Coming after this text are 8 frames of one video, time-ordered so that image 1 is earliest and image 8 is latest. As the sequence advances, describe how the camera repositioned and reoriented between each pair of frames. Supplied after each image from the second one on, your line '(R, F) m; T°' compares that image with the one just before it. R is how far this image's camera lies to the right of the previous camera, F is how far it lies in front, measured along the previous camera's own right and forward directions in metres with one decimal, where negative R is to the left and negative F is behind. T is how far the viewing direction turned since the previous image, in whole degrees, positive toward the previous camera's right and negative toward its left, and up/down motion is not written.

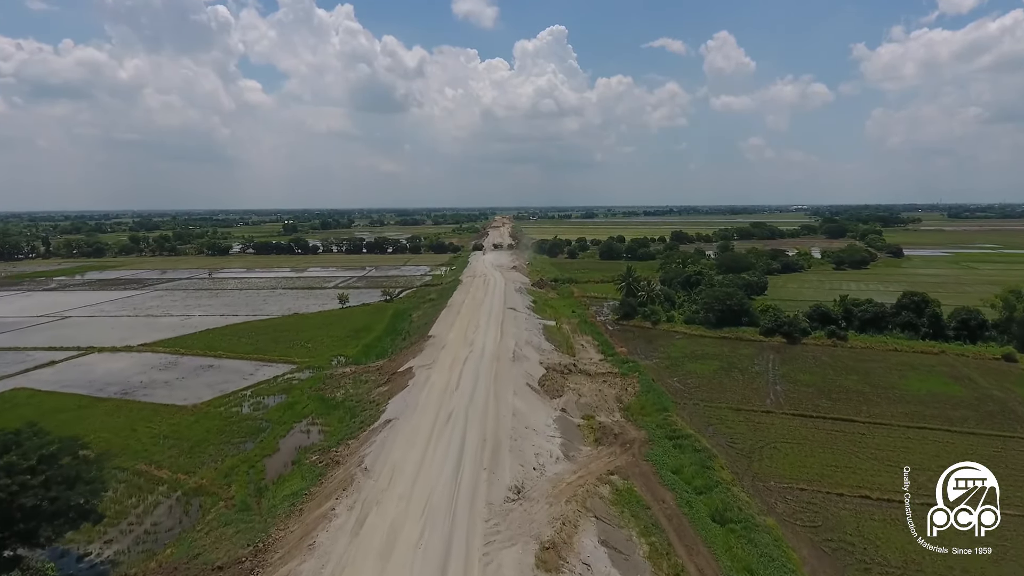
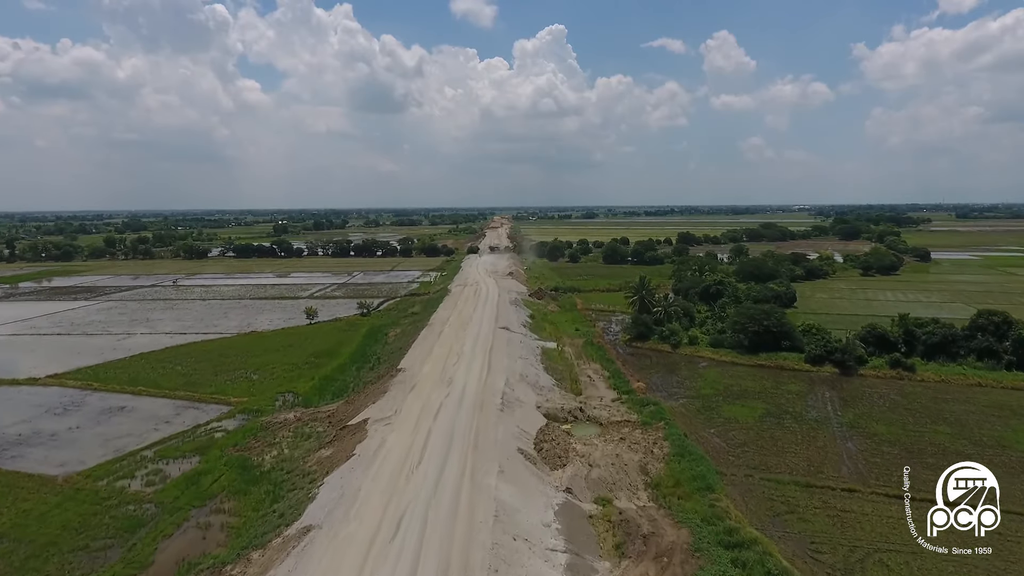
(+0.3, +6.1) m; 0°
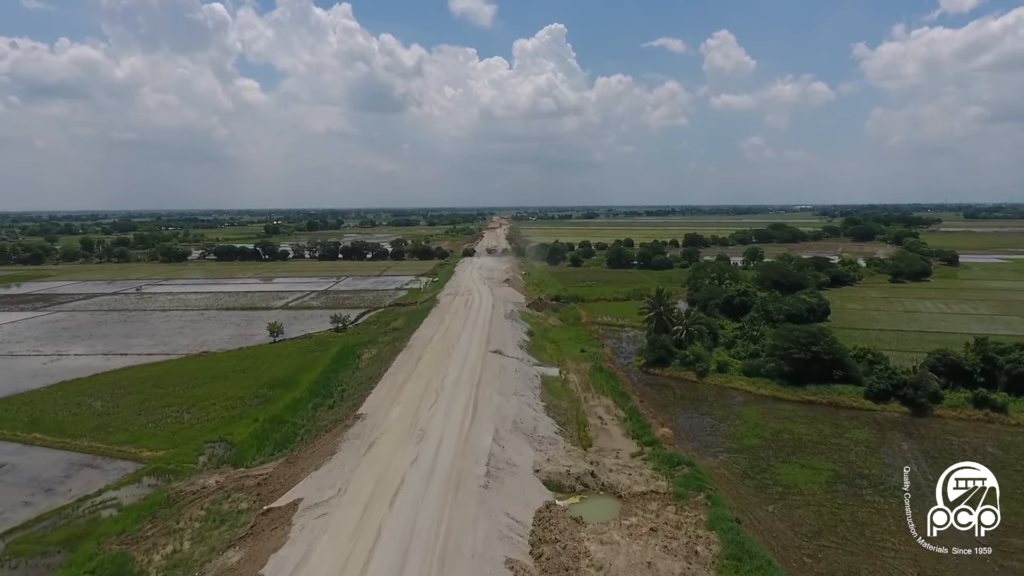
(+0.2, +5.3) m; 0°
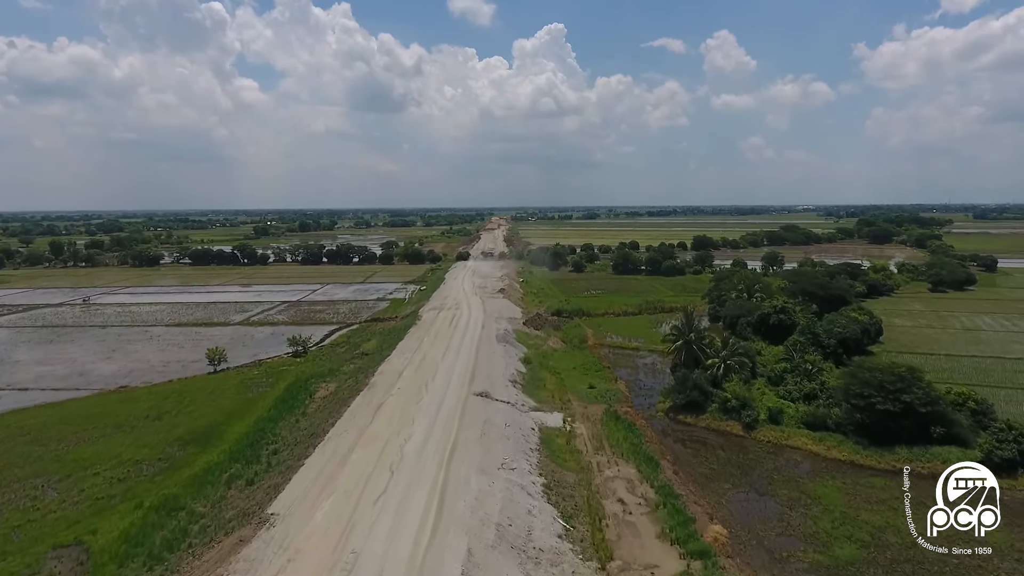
(+0.3, +6.2) m; 0°
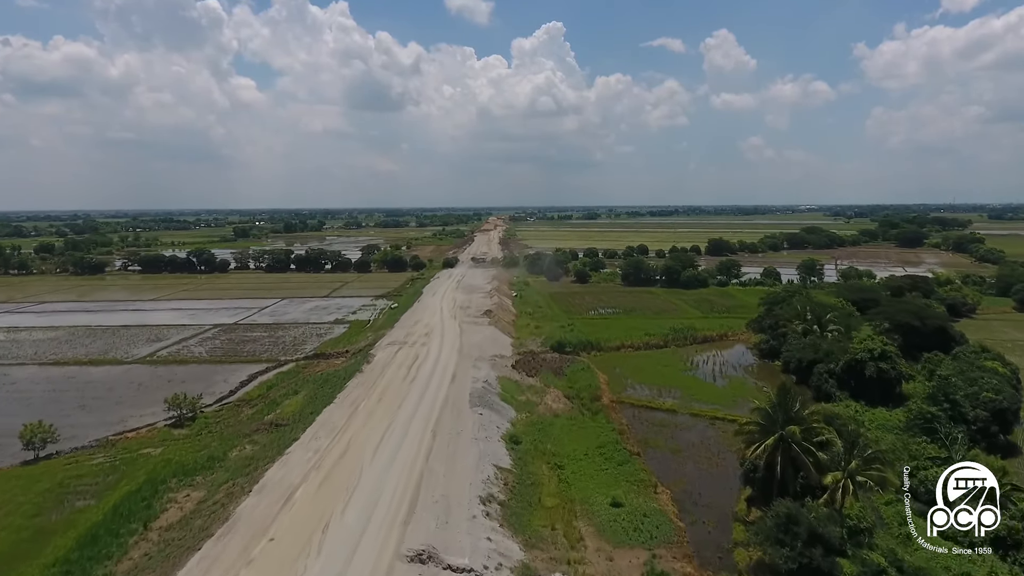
(+0.6, +9.8) m; 0°
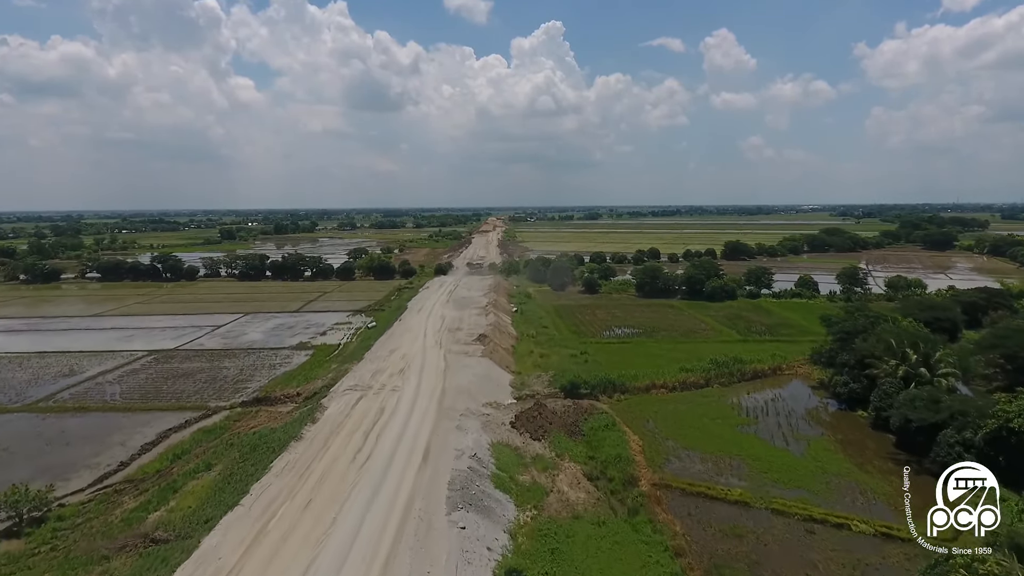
(0.0, +7.0) m; 0°
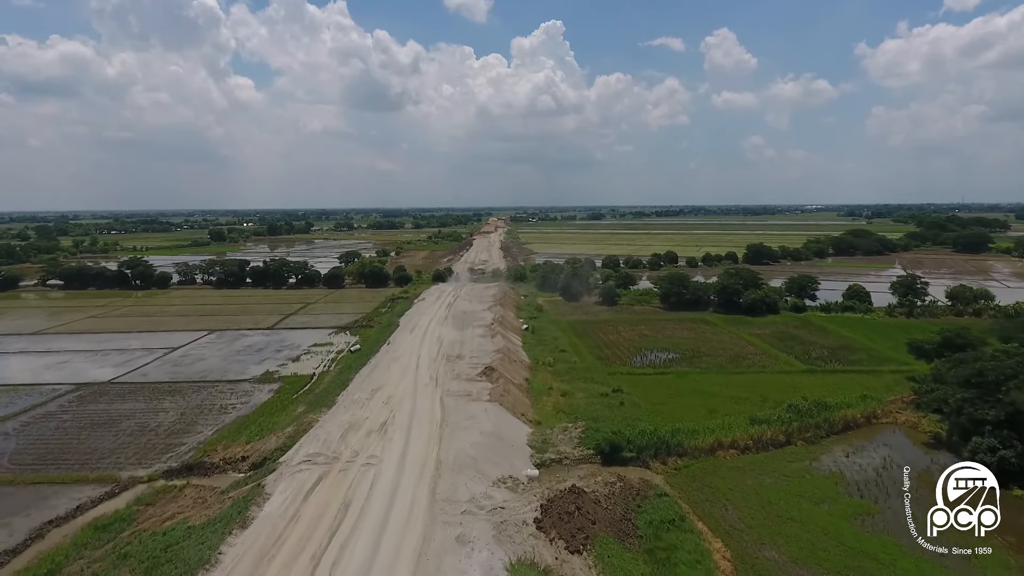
(-0.5, +6.2) m; 0°
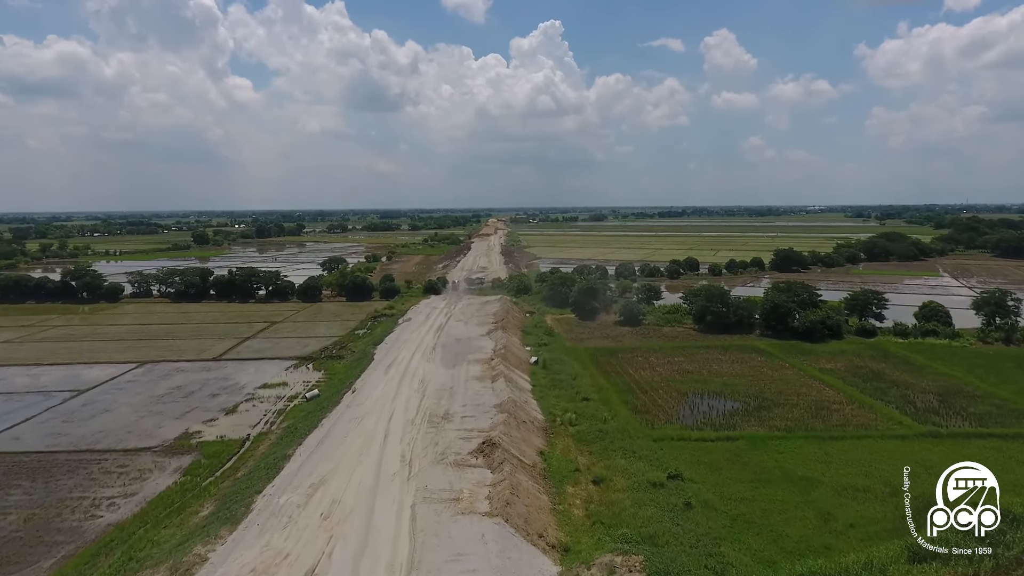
(-0.2, +7.6) m; 0°
